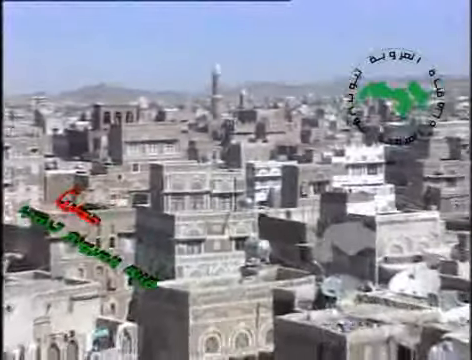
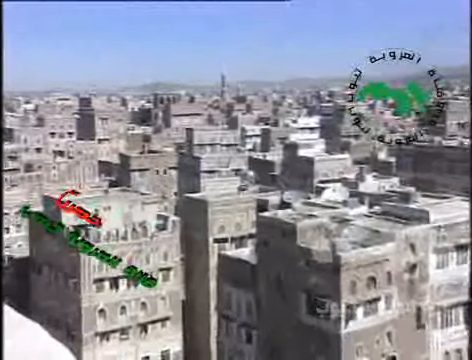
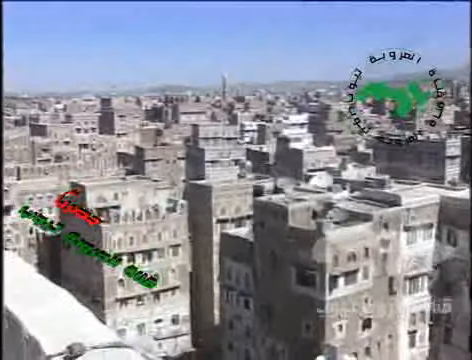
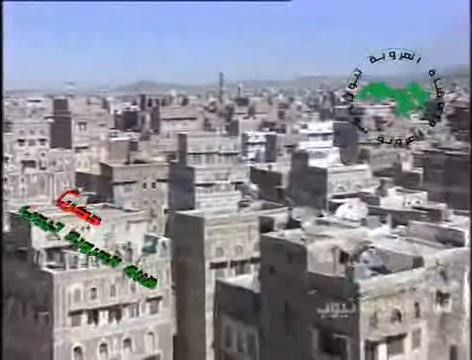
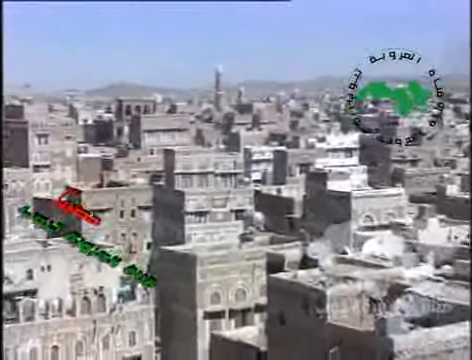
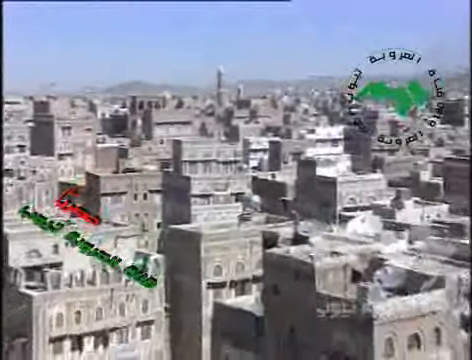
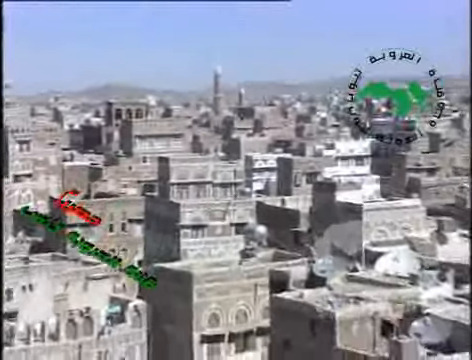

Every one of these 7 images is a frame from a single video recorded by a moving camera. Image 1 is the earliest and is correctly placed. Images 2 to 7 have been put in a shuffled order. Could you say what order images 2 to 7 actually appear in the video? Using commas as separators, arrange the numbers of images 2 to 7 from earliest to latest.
7, 5, 6, 4, 2, 3
